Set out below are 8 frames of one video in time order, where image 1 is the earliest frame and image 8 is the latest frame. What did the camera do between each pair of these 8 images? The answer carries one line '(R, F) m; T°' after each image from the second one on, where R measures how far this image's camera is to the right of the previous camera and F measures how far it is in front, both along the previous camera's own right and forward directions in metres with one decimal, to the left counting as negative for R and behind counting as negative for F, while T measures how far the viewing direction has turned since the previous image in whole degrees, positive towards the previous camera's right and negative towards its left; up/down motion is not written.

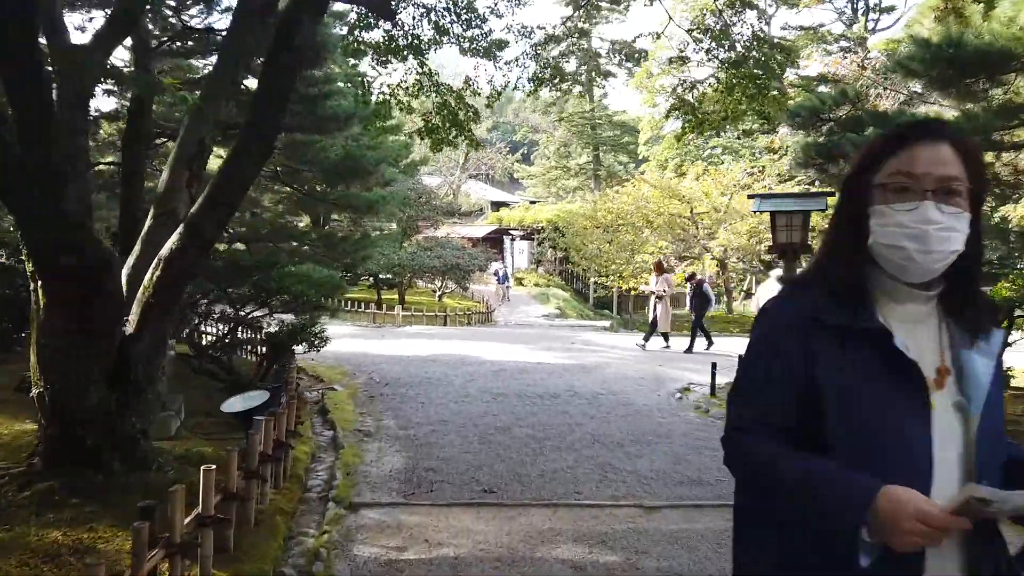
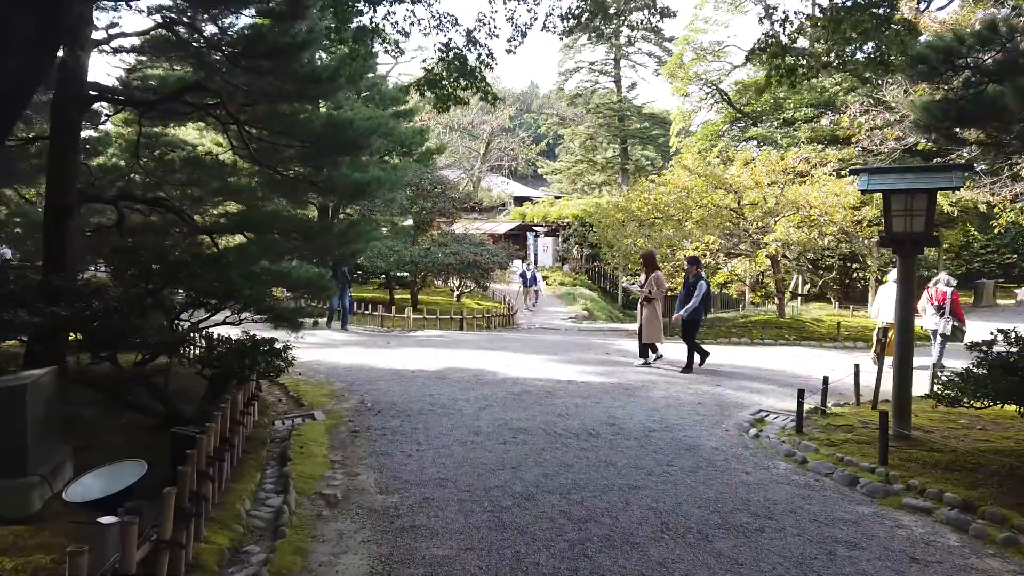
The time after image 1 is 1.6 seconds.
(0.0, +1.5) m; -2°
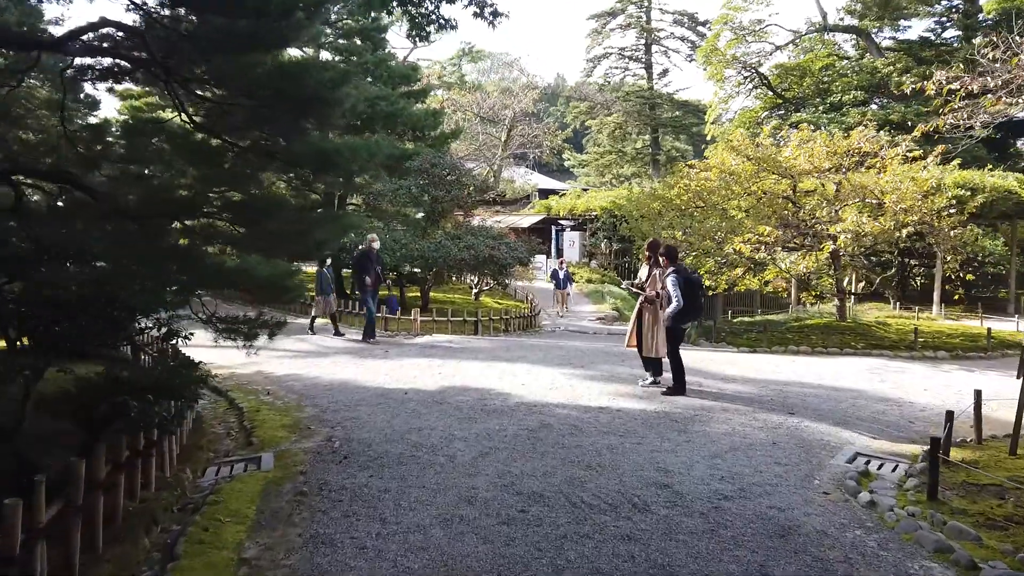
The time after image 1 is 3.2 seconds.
(+0.1, +1.5) m; -2°
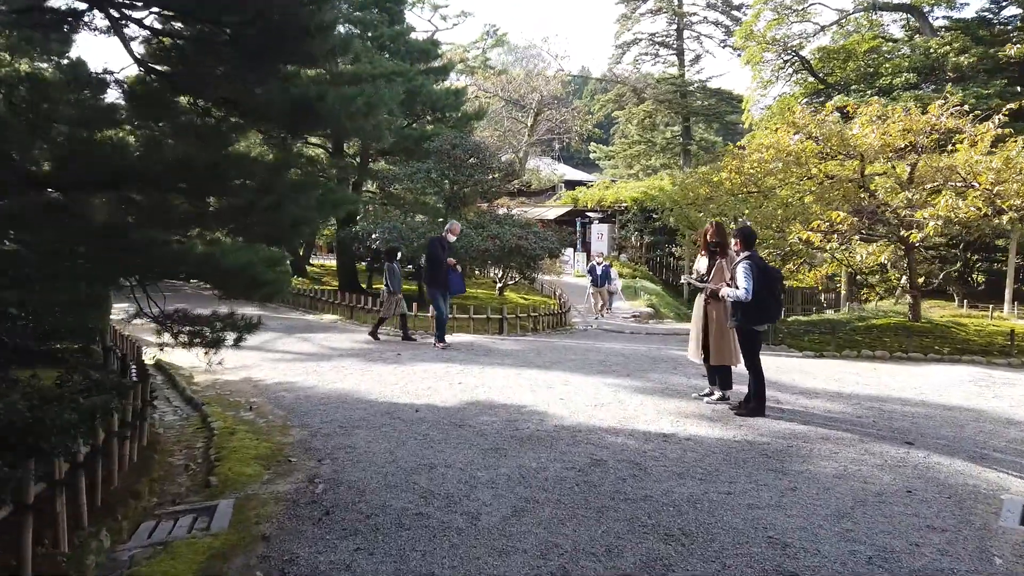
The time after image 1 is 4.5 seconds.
(-0.1, +1.2) m; -2°
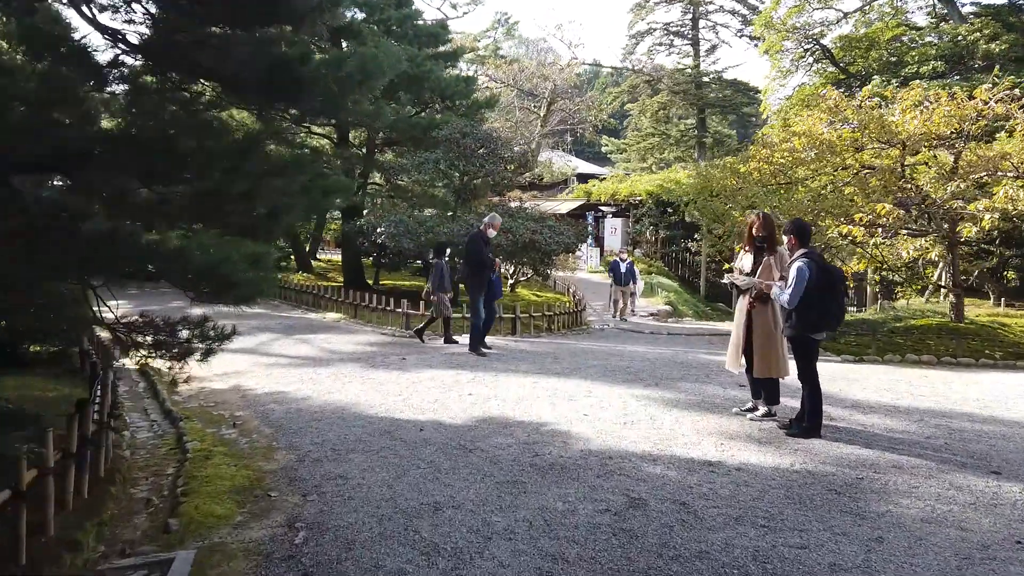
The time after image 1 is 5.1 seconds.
(-0.1, +0.6) m; -1°
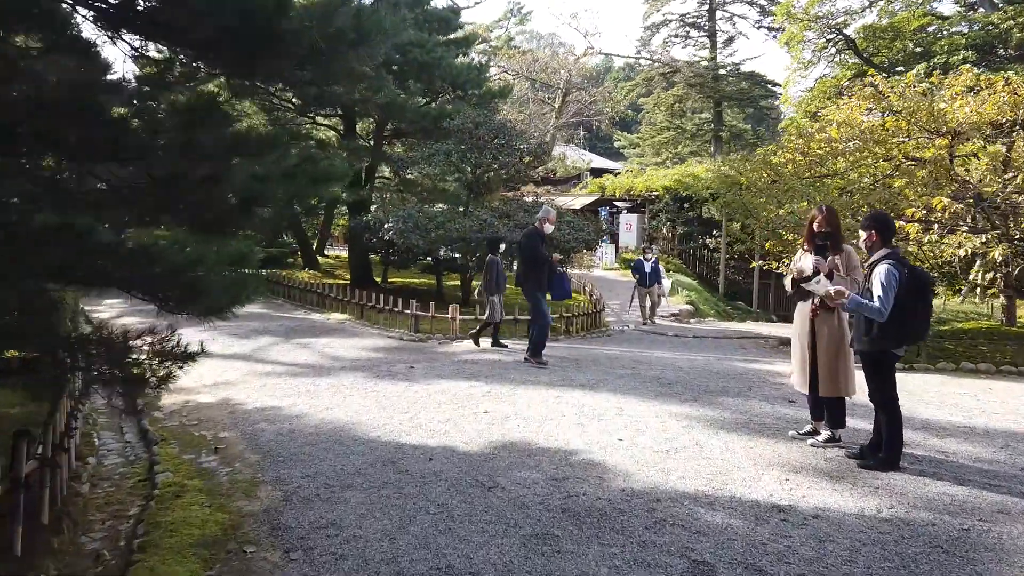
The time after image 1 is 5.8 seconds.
(-0.1, +0.6) m; -1°
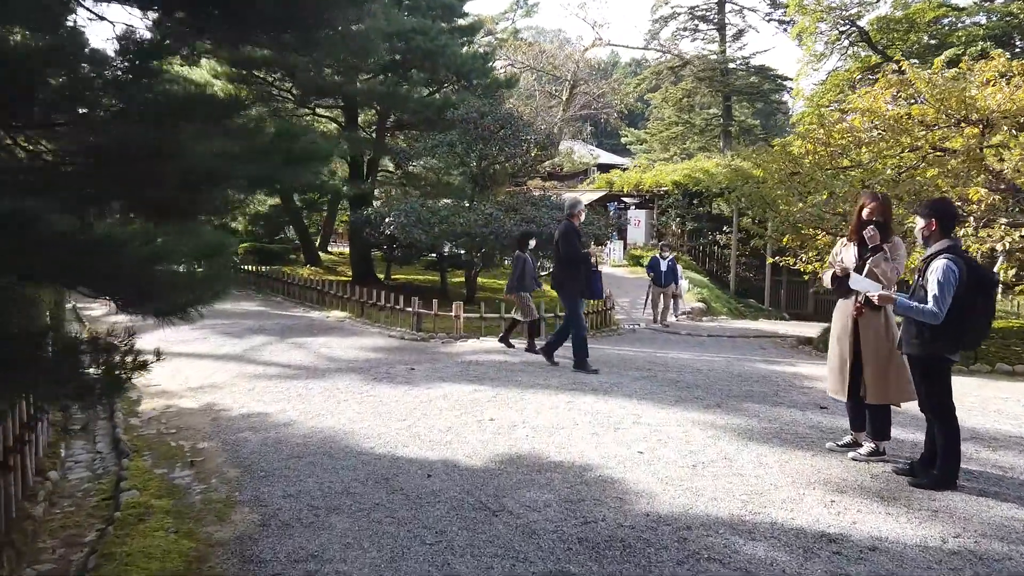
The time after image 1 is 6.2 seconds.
(0.0, +0.4) m; 0°
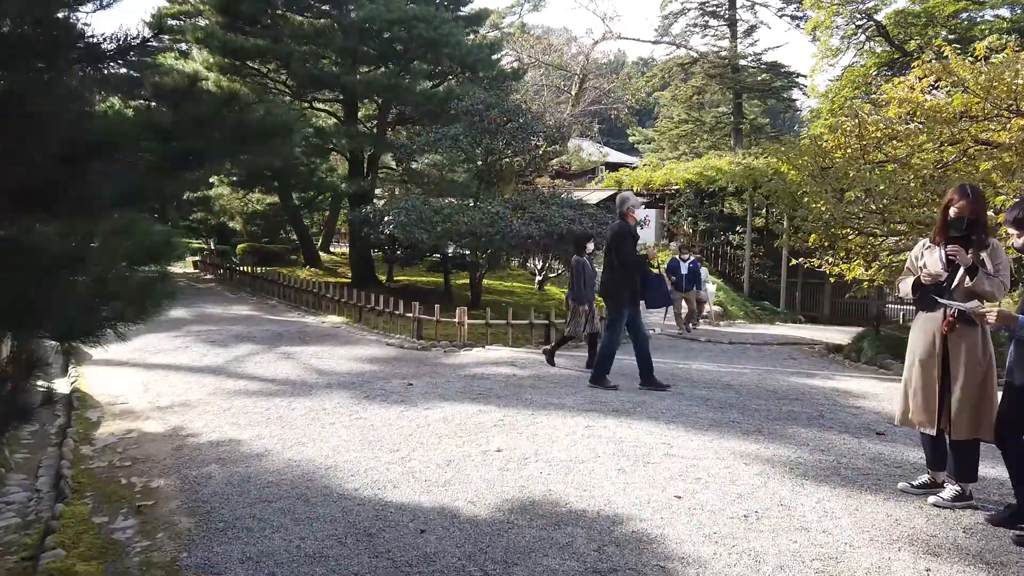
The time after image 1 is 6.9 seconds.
(0.0, +0.6) m; 0°
